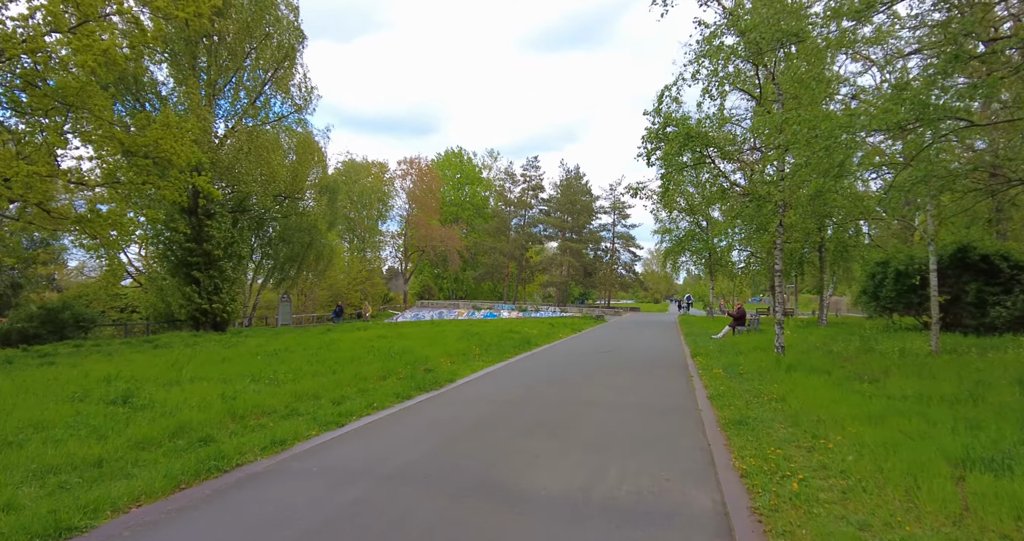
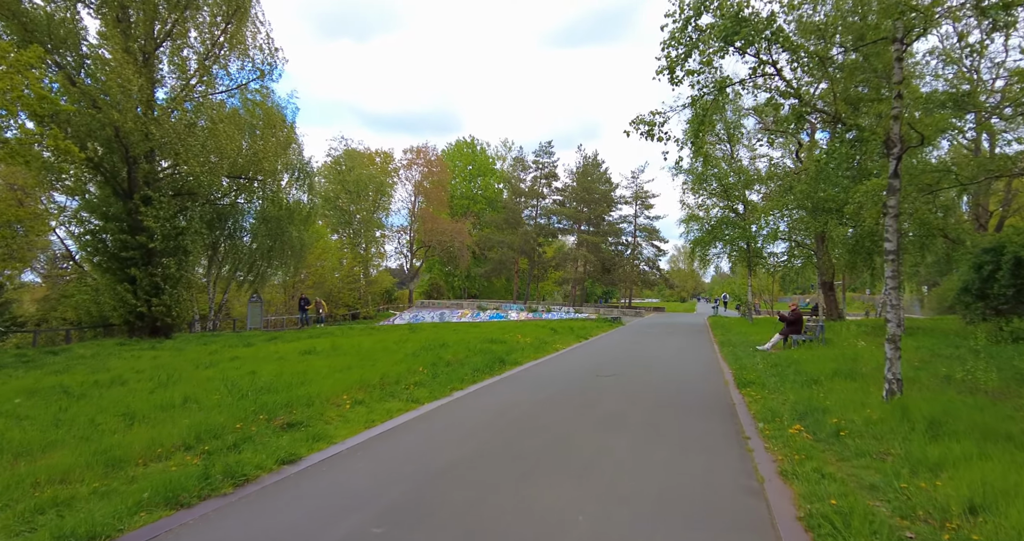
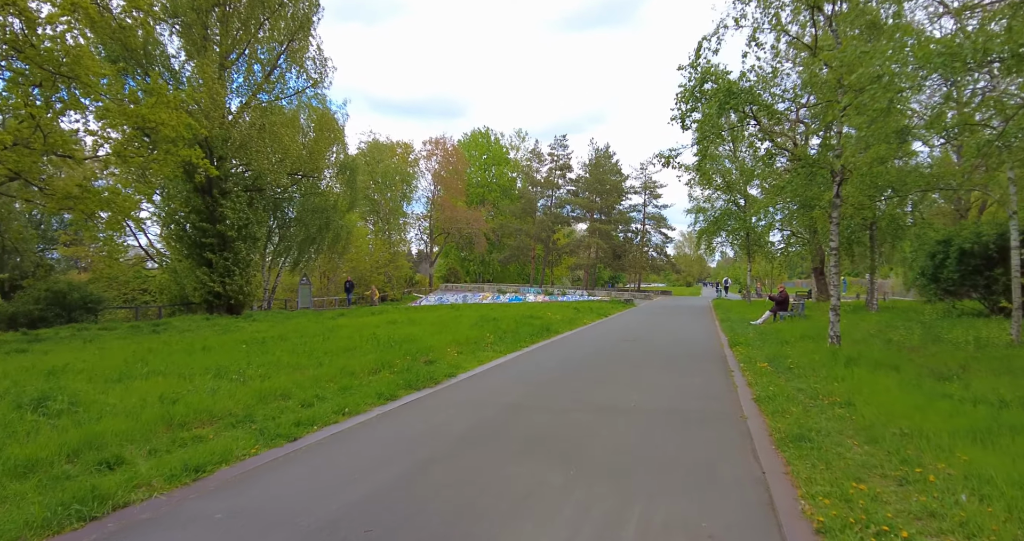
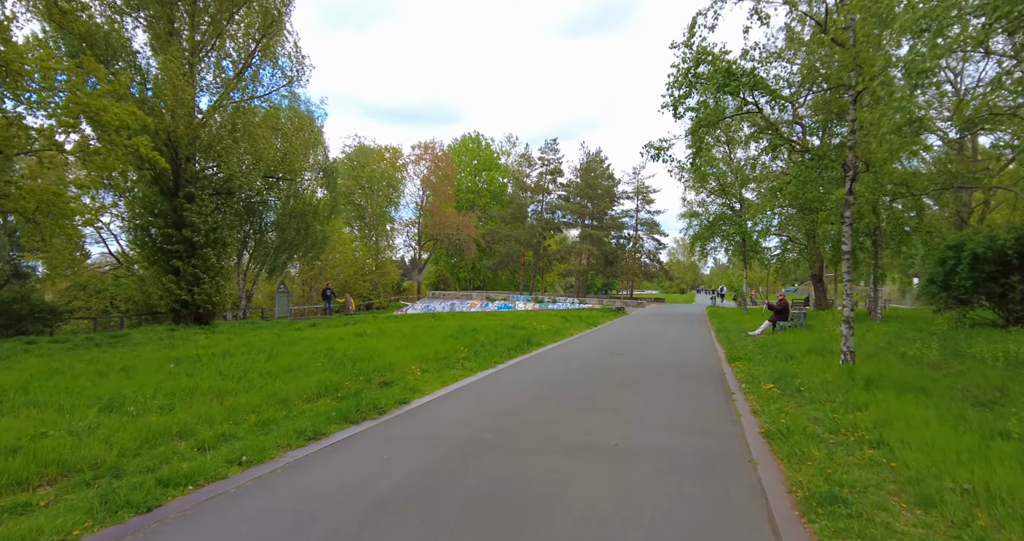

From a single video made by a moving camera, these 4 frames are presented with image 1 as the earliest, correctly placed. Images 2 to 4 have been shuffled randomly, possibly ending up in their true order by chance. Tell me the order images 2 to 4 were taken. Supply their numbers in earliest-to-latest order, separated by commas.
3, 4, 2
